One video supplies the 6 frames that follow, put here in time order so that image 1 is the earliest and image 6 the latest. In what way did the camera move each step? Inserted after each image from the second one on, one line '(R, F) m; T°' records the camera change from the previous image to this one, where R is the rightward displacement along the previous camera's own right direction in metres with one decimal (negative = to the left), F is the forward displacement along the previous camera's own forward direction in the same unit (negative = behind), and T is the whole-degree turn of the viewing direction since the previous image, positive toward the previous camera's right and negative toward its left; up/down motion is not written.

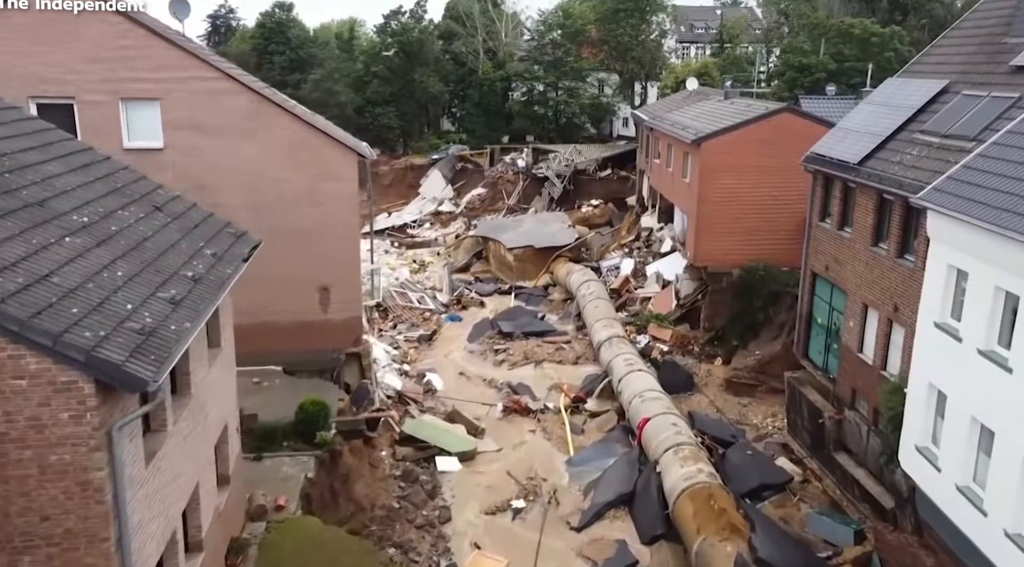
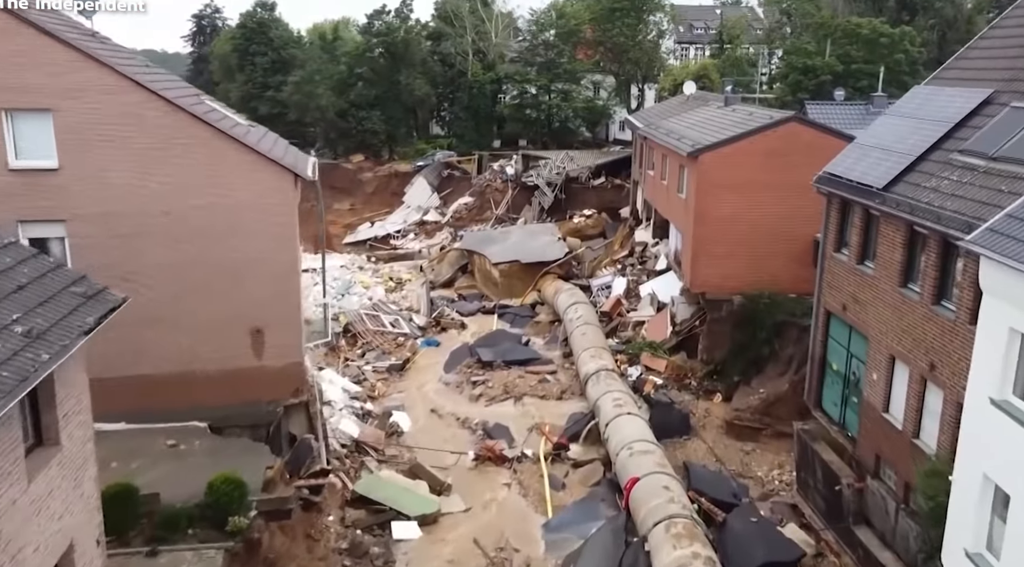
(+0.6, +2.5) m; 0°
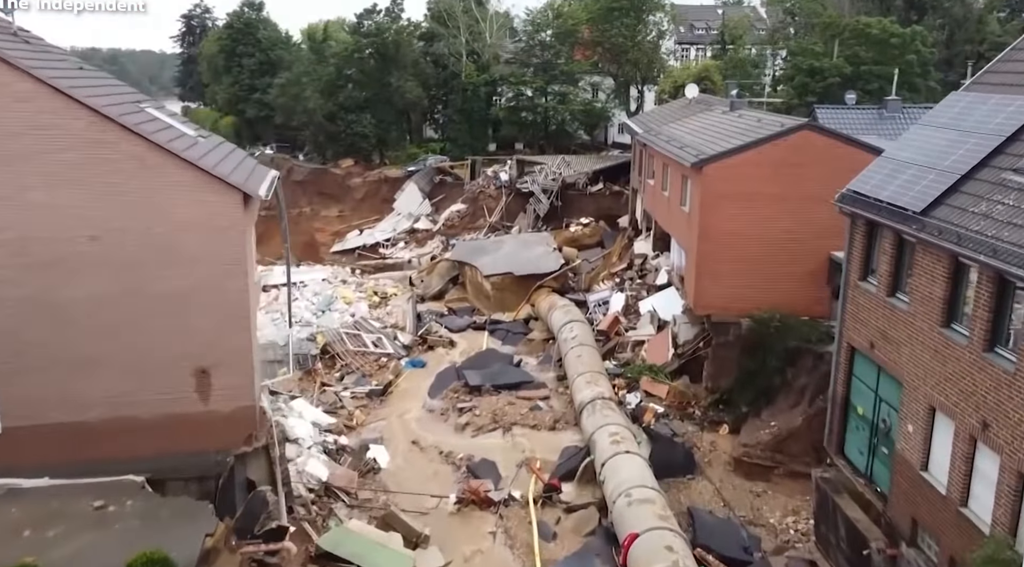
(+0.3, +1.8) m; 0°
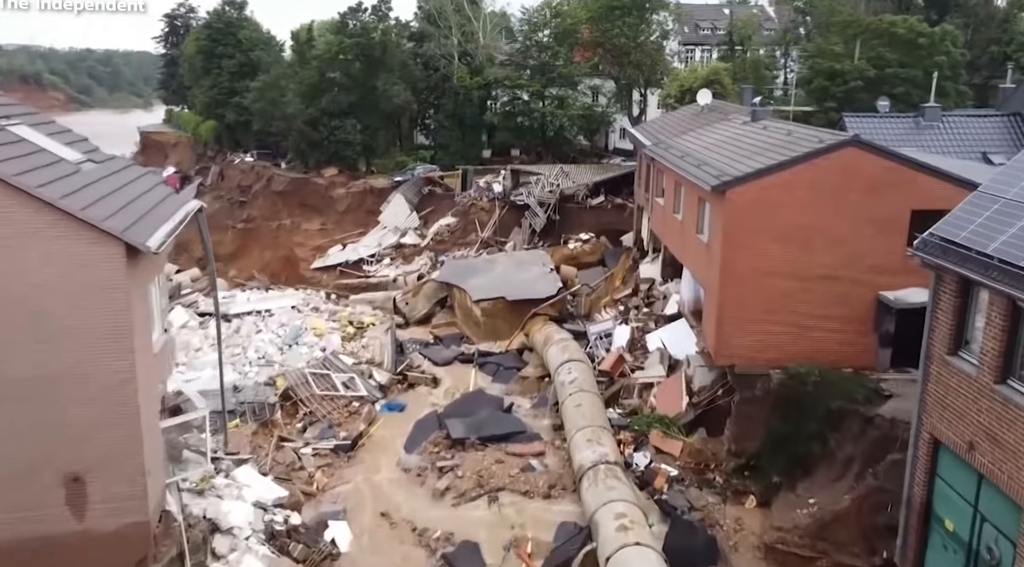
(+0.2, +3.2) m; 0°
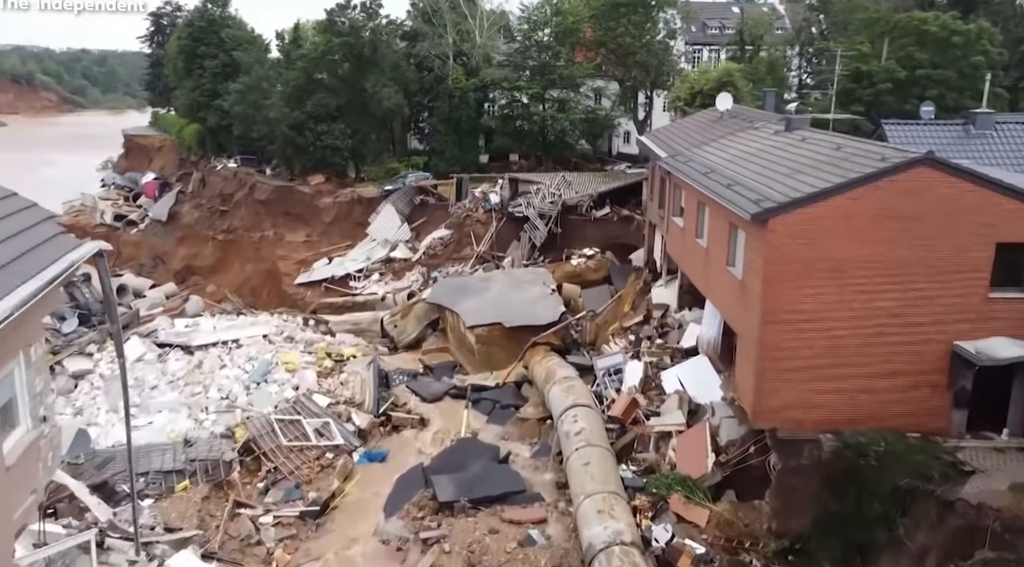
(+0.1, +3.0) m; 0°
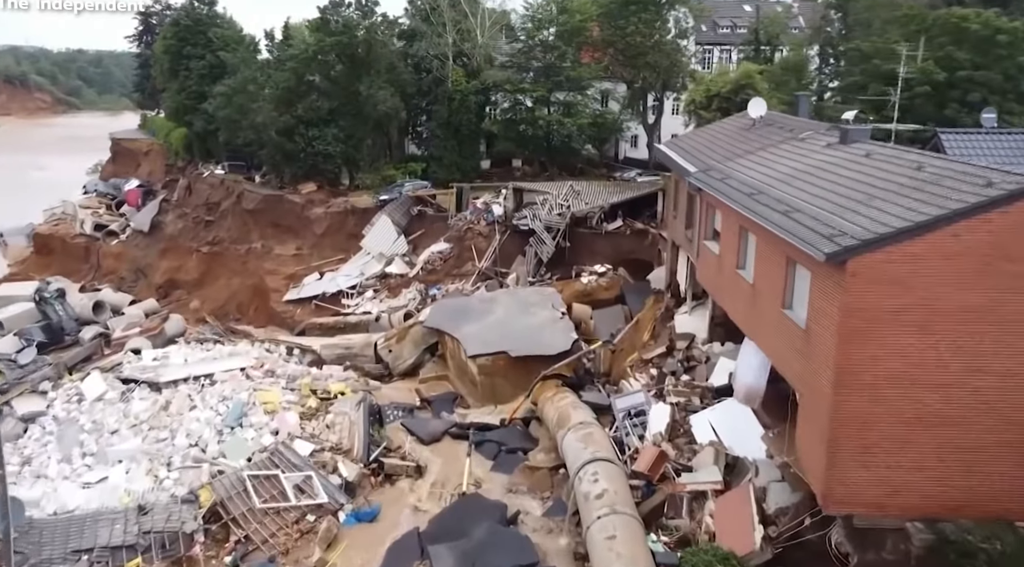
(-0.2, +2.7) m; 0°
